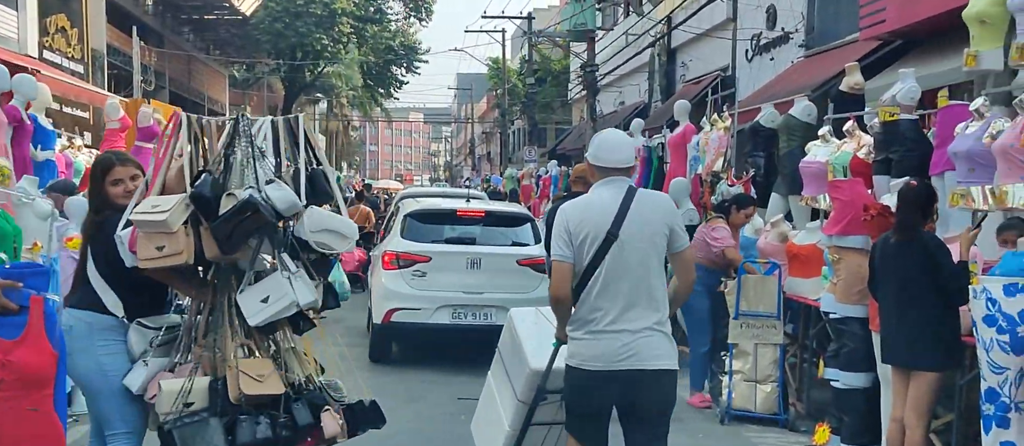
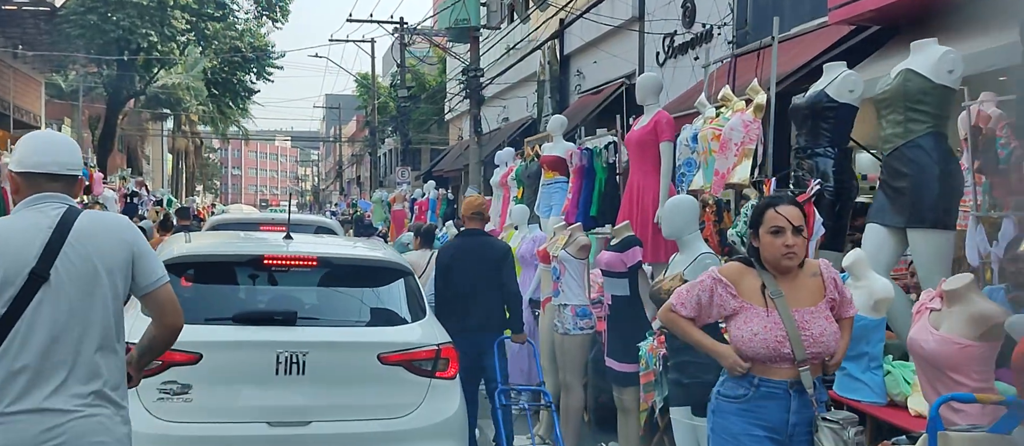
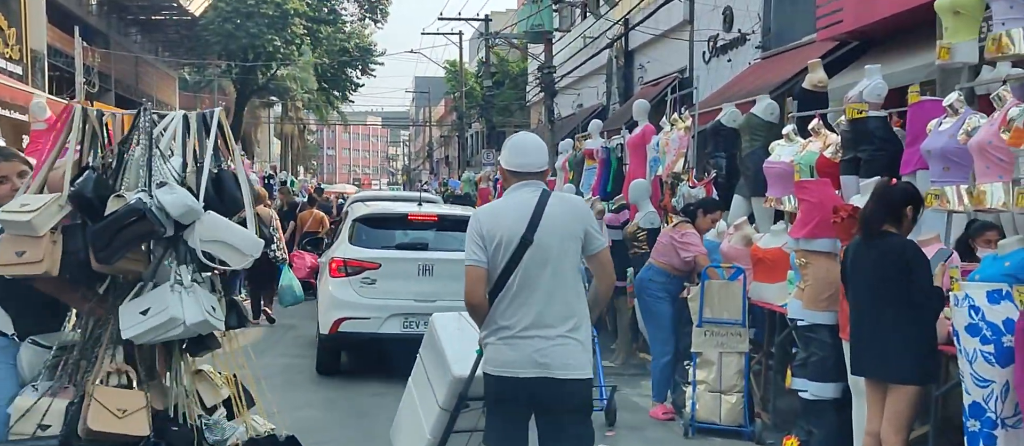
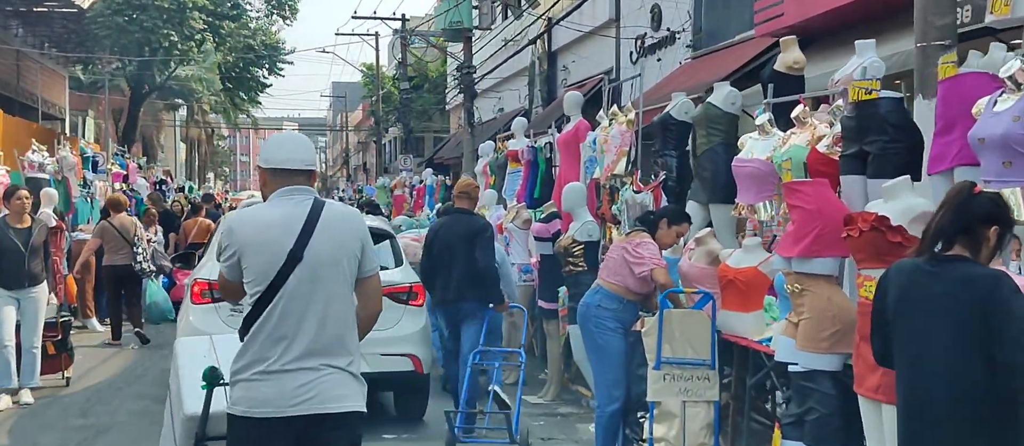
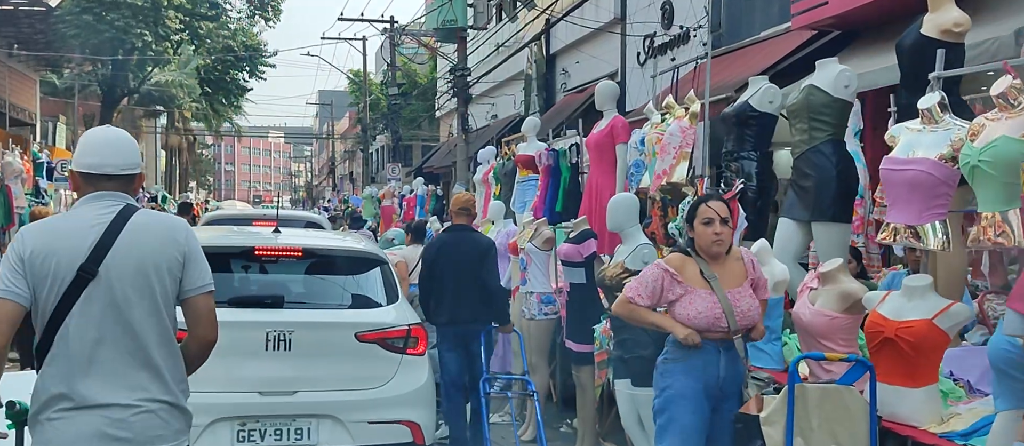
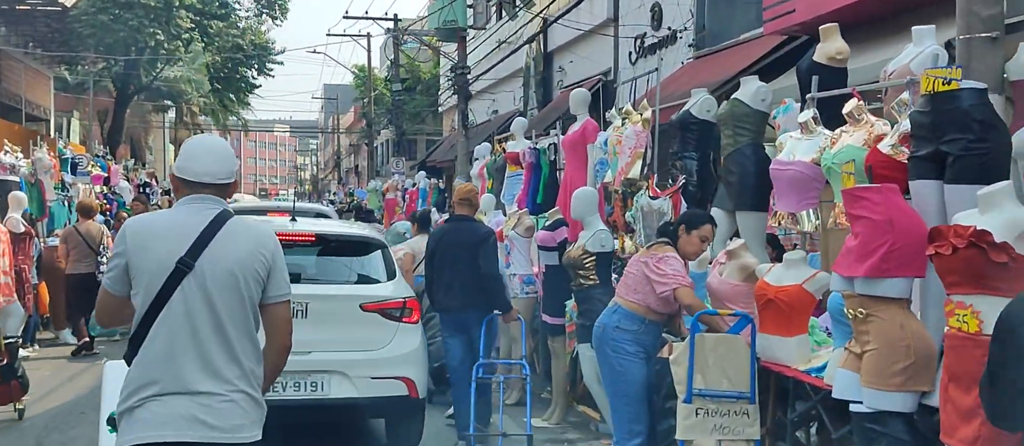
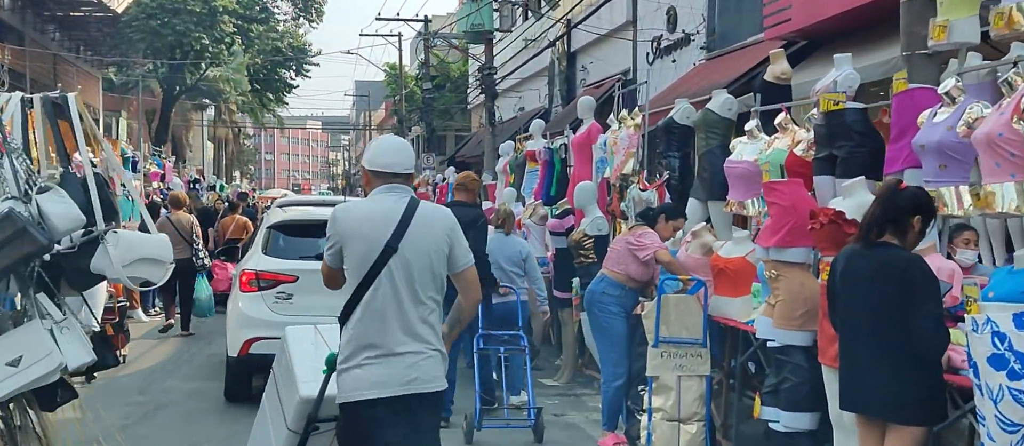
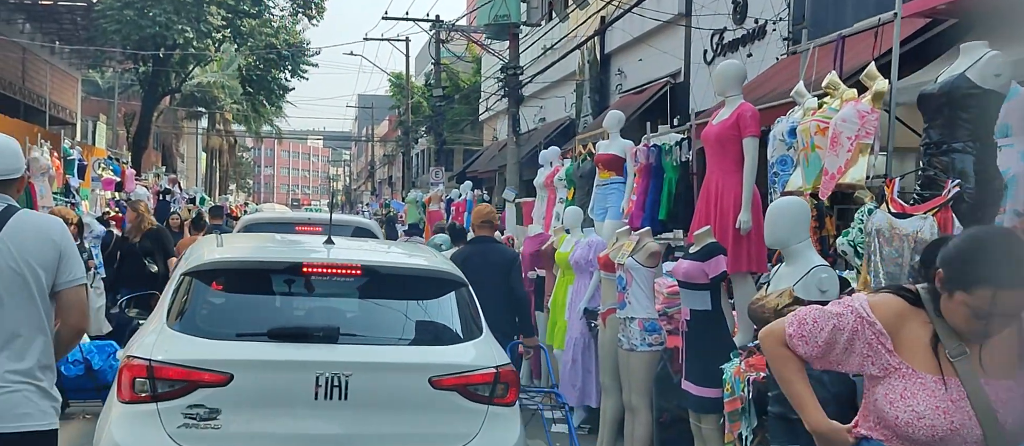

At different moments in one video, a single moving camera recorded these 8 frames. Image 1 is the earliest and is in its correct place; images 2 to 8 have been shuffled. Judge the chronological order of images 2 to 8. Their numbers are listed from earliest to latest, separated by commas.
3, 7, 4, 6, 5, 2, 8
